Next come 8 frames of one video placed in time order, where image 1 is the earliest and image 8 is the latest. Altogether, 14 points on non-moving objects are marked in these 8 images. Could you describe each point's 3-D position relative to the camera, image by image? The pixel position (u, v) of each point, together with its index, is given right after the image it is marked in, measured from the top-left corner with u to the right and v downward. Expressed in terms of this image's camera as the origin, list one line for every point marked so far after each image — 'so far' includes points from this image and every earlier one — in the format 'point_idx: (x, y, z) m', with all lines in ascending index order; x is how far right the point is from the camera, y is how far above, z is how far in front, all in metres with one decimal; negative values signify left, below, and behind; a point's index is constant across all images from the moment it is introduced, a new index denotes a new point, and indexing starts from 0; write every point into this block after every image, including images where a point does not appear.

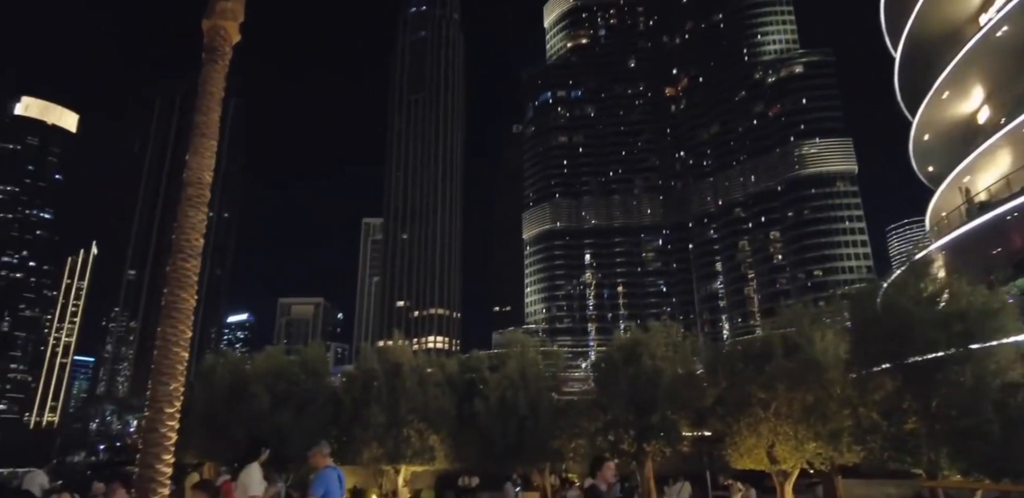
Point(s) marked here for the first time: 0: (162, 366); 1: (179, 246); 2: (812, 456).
0: (-5.4, -1.8, +9.9) m
1: (-5.3, +0.1, +10.1) m
2: (+9.2, -6.4, +19.4) m
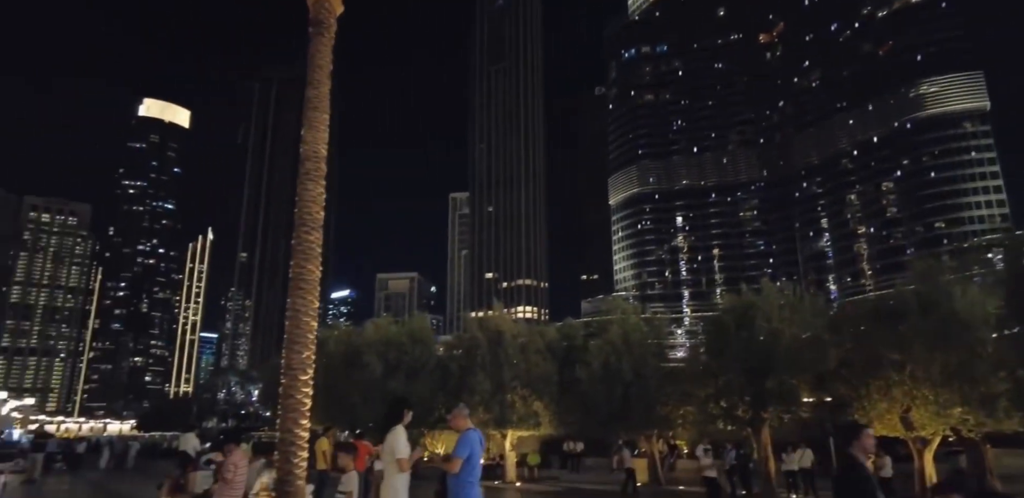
0: (-3.5, -1.4, +10.3) m
1: (-3.4, +0.5, +10.4) m
2: (+12.5, -4.9, +17.9) m
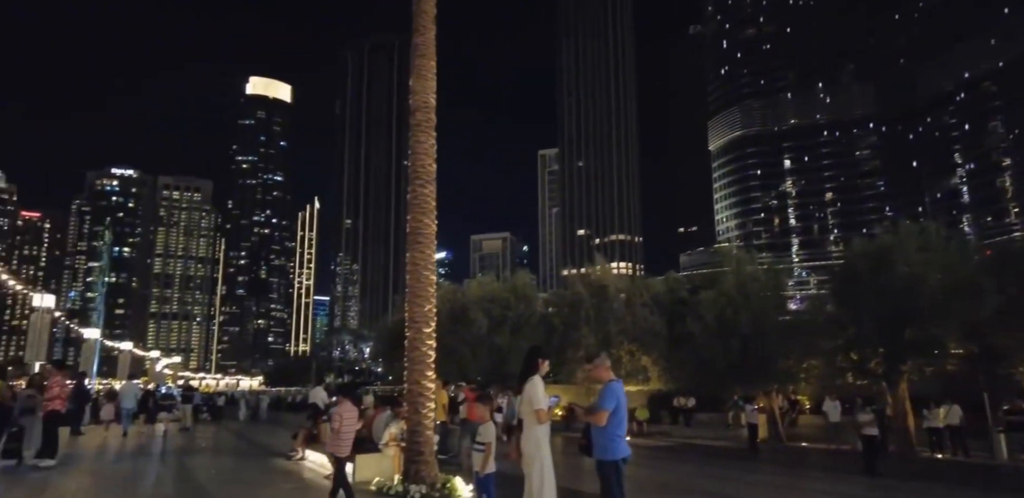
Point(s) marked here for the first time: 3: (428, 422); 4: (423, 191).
0: (-1.6, -0.7, +10.3) m
1: (-1.6, +1.3, +10.3) m
2: (+15.5, -3.0, +15.7) m
3: (-1.4, -2.9, +10.3) m
4: (-1.4, +0.9, +10.3) m
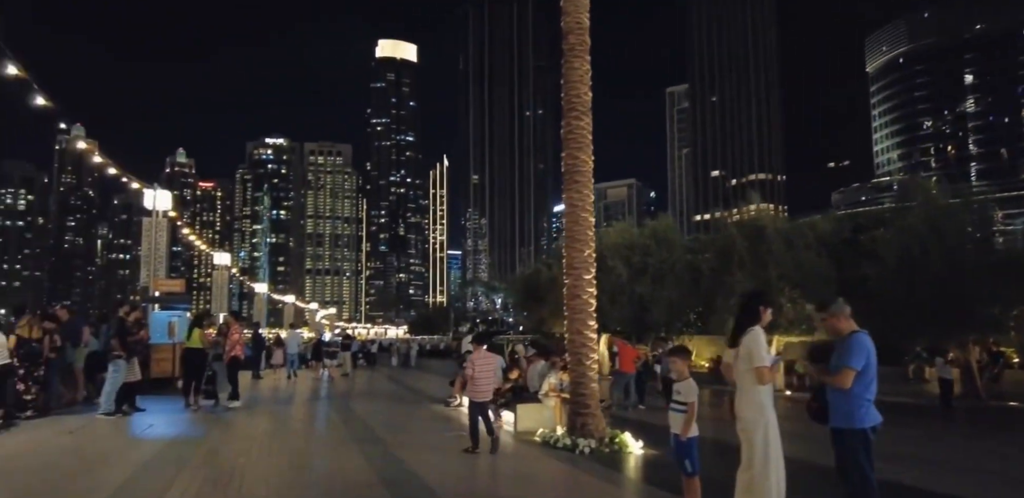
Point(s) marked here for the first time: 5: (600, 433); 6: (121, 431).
0: (+0.9, +0.2, +9.5) m
1: (+0.8, +2.2, +9.3) m
2: (+18.8, -1.2, +11.5) m
3: (+1.2, -1.9, +9.5) m
4: (+1.0, +1.8, +9.3) m
5: (+1.3, -2.8, +9.5) m
6: (-6.9, -3.2, +11.3) m
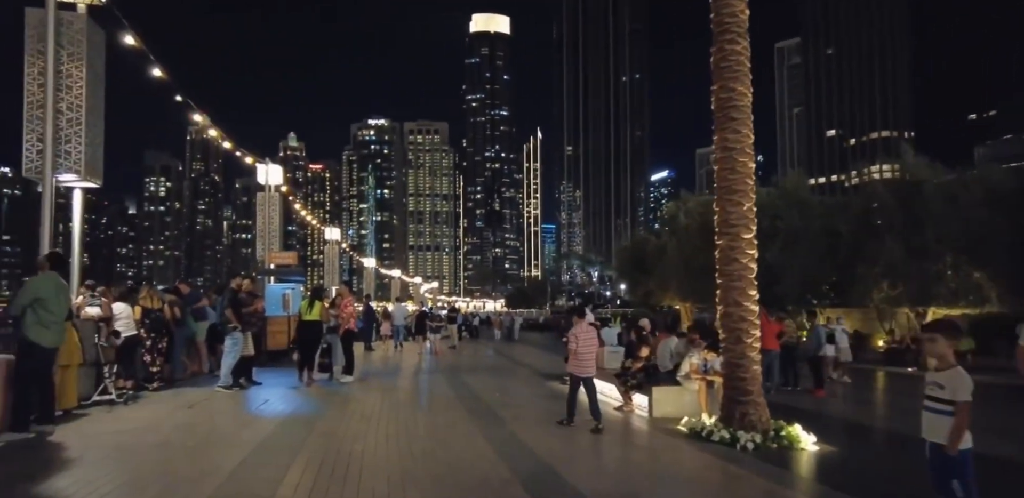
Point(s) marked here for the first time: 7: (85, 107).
0: (+2.7, +0.8, +7.9) m
1: (+2.5, +2.7, +7.6) m
2: (+20.7, -0.2, +7.1) m
3: (+3.0, -1.4, +8.0) m
4: (+2.7, +2.4, +7.6) m
5: (+3.1, -2.2, +7.9) m
6: (-4.7, -2.7, +10.9) m
7: (-7.3, +2.4, +10.8) m
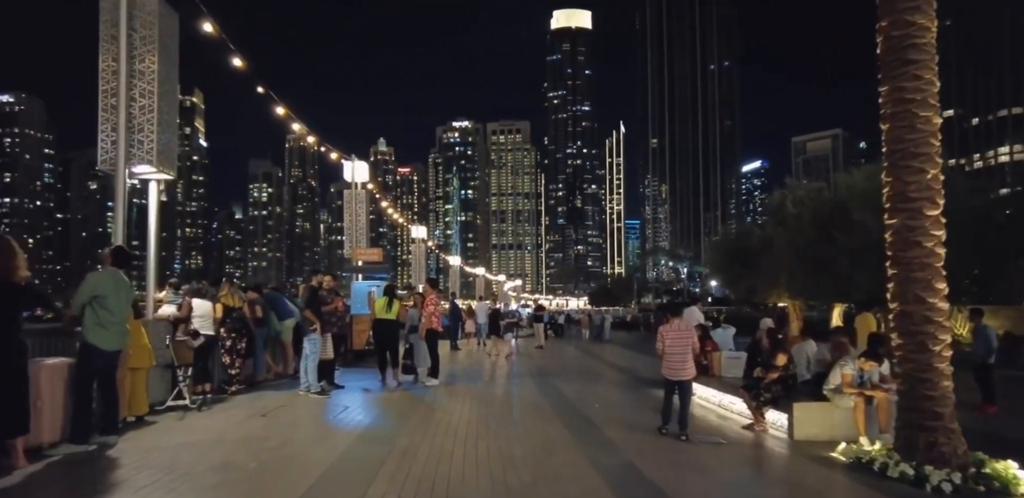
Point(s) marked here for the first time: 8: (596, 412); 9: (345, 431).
0: (+3.8, +1.0, +6.1) m
1: (+3.6, +2.9, +5.8) m
2: (+21.5, +0.2, +3.0) m
3: (+4.2, -1.2, +6.1) m
4: (+3.7, +2.6, +5.8) m
5: (+4.3, -2.0, +6.1) m
6: (-3.1, -2.6, +10.1) m
7: (-5.7, +2.5, +10.2) m
8: (+1.4, -2.8, +10.8) m
9: (-2.3, -2.5, +8.8) m
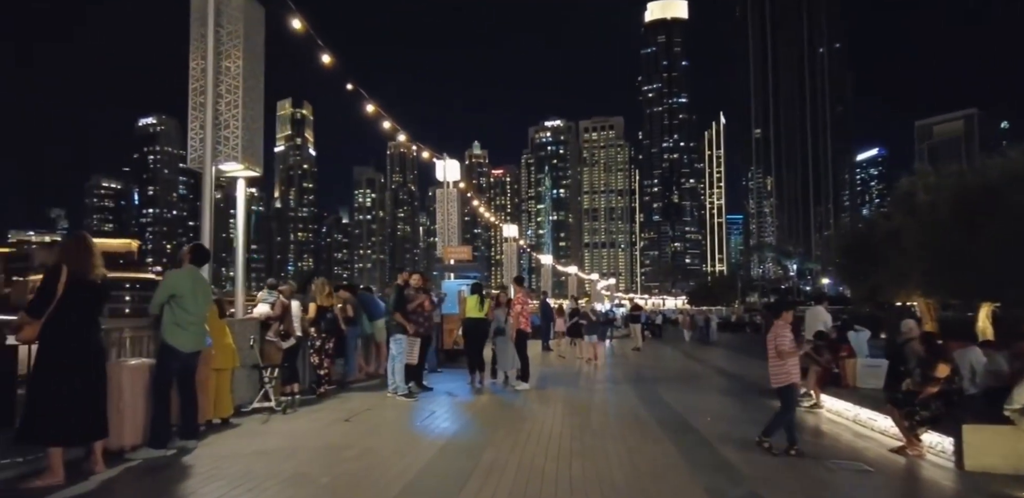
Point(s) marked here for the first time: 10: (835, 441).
0: (+4.5, +1.1, +4.5) m
1: (+4.2, +3.0, +4.3) m
2: (+21.6, +0.5, -1.1) m
3: (+4.9, -1.0, +4.5) m
4: (+4.4, +2.7, +4.3) m
5: (+5.0, -1.8, +4.5) m
6: (-1.6, -2.5, +9.5) m
7: (-4.3, +2.5, +10.1) m
8: (+2.9, -2.7, +9.6) m
9: (-1.0, -2.4, +8.1) m
10: (+4.4, -2.6, +8.5) m
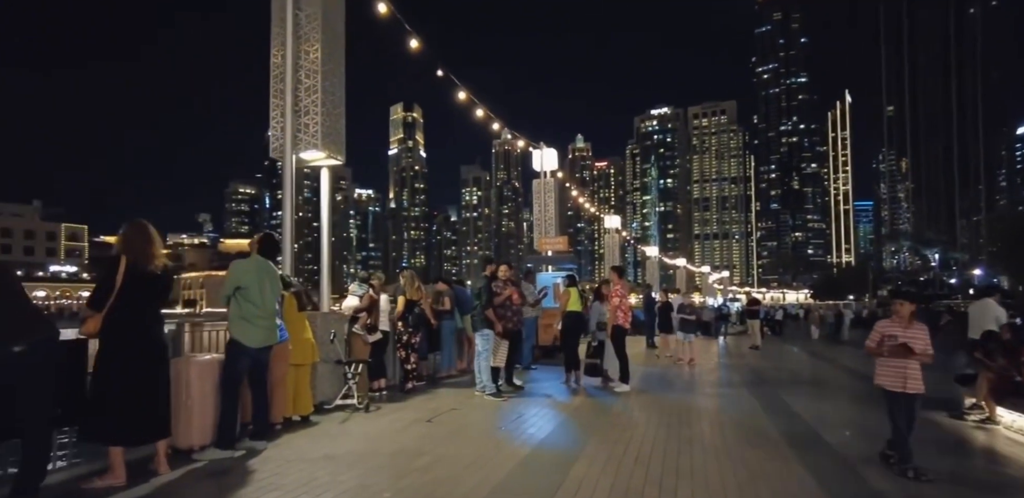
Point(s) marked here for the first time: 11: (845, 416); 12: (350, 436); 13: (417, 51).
0: (+4.9, +1.3, +2.8) m
1: (+4.5, +3.2, +2.6) m
2: (+20.8, +1.0, -5.7) m
3: (+5.3, -0.8, +2.7) m
4: (+4.7, +2.9, +2.5) m
5: (+5.4, -1.6, +2.6) m
6: (-0.3, -2.3, +8.7) m
7: (-2.9, +2.7, +9.7) m
8: (+4.2, -2.4, +8.1) m
9: (0.0, -2.3, +7.2) m
10: (+5.5, -2.4, +6.7) m
11: (+5.5, -2.7, +10.6) m
12: (-1.9, -2.2, +7.3) m
13: (-2.1, +4.3, +13.9) m
